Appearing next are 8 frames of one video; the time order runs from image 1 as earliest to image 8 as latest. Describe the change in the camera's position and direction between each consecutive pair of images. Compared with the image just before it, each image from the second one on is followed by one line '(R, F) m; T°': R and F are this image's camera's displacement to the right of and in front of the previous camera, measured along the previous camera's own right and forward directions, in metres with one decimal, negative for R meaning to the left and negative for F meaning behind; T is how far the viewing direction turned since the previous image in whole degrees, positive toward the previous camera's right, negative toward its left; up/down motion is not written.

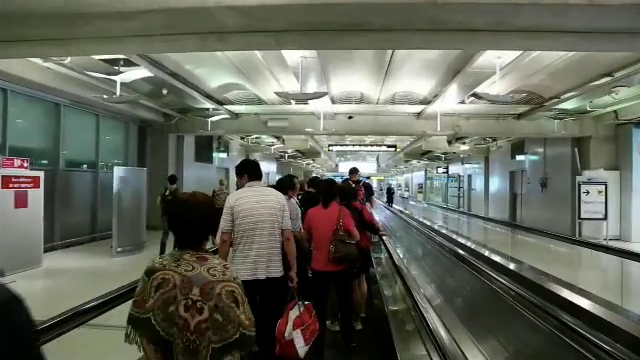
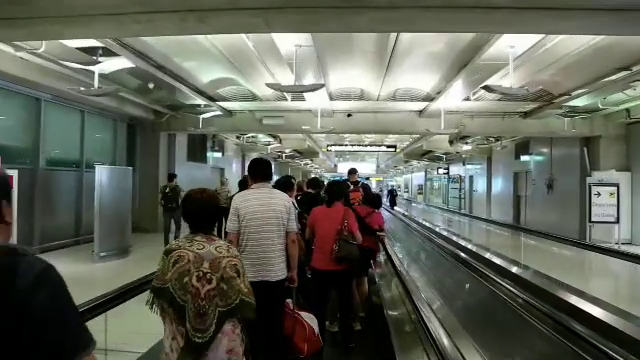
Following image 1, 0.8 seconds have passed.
(0.0, +0.5) m; 0°
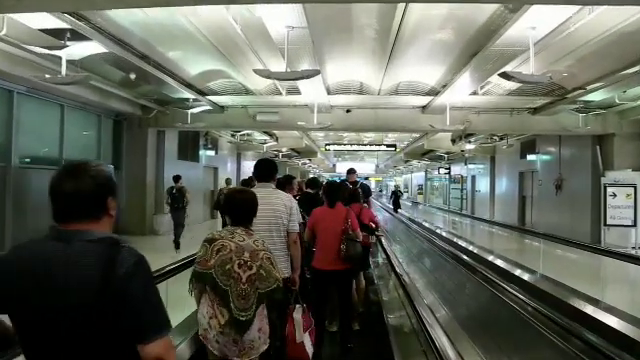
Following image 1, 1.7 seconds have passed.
(0.0, +0.6) m; 0°
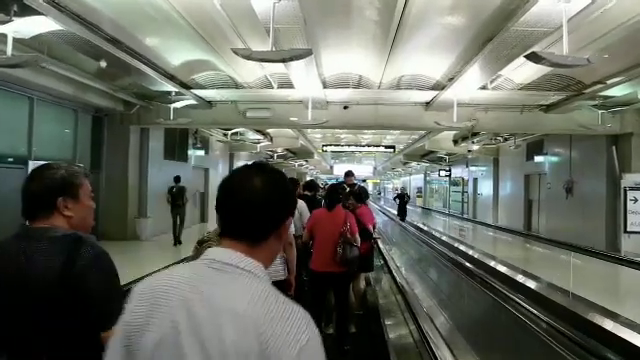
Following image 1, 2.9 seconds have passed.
(0.0, +0.7) m; 0°
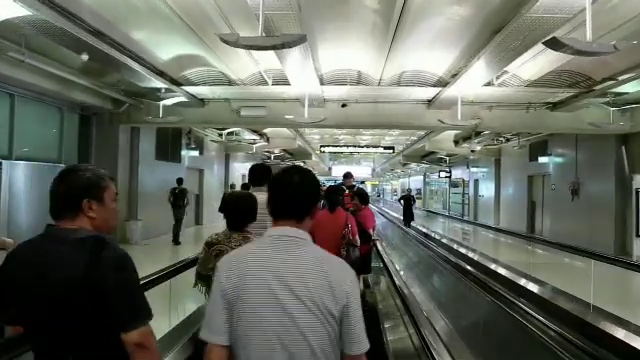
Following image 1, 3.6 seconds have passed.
(0.0, +0.4) m; 0°
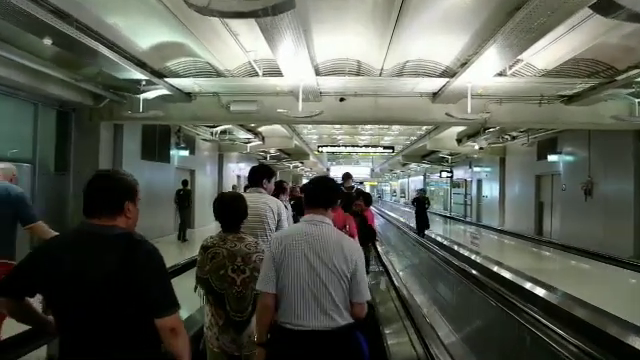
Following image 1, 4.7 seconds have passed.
(0.0, +0.6) m; 0°
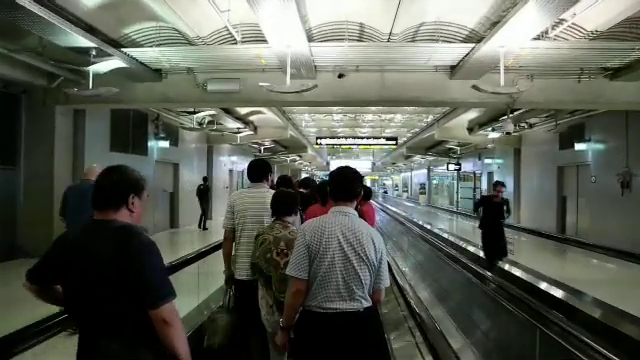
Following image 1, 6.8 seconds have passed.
(+0.1, +1.3) m; 0°
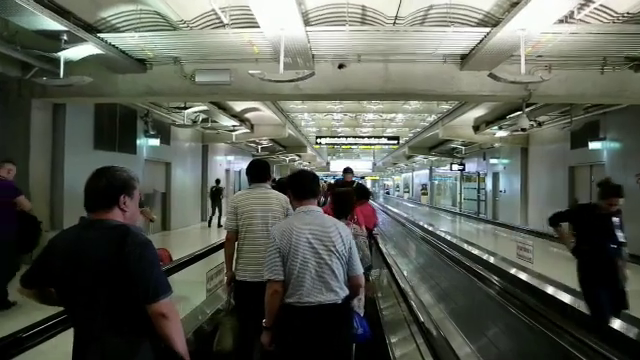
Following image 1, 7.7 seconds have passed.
(0.0, +0.5) m; 0°
